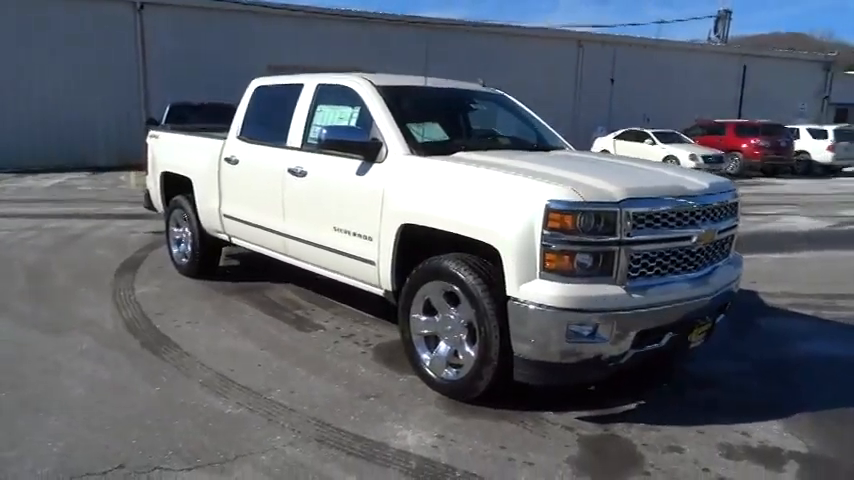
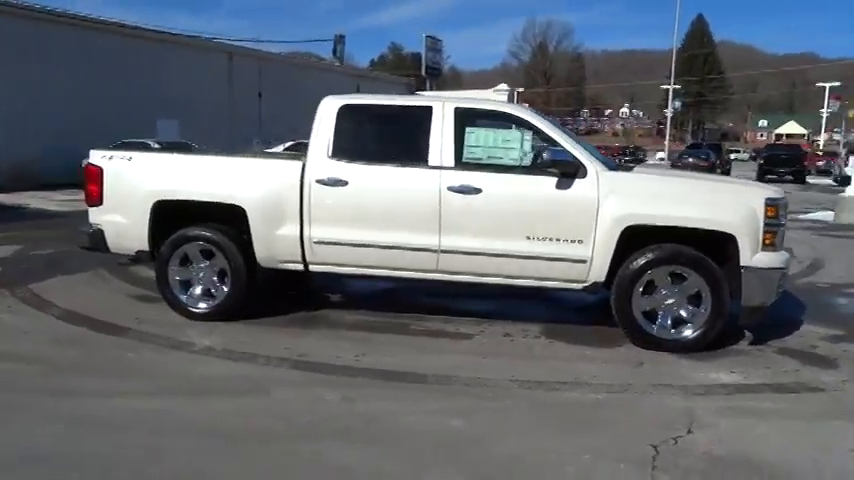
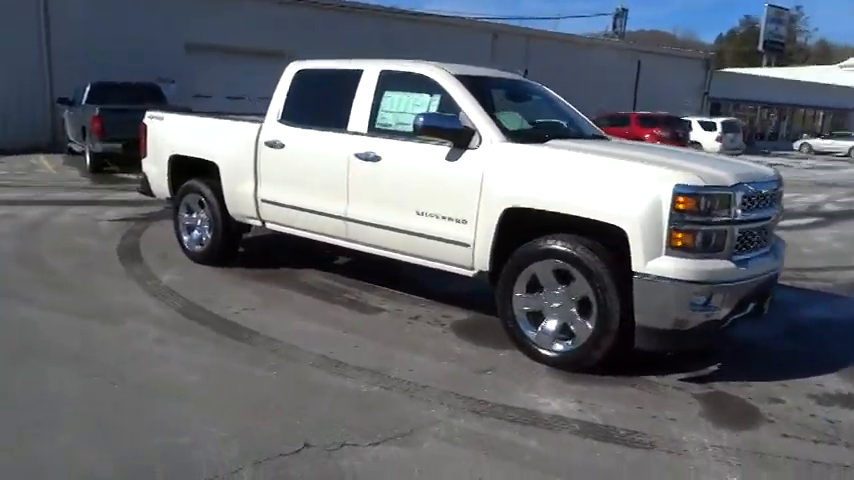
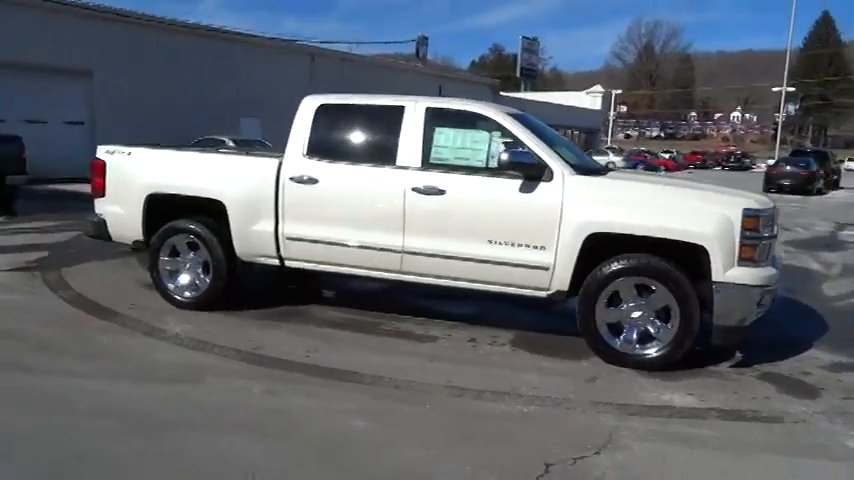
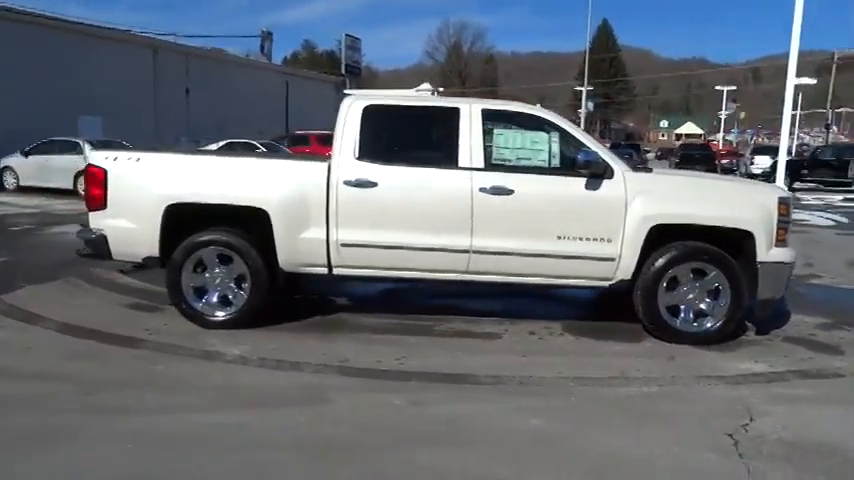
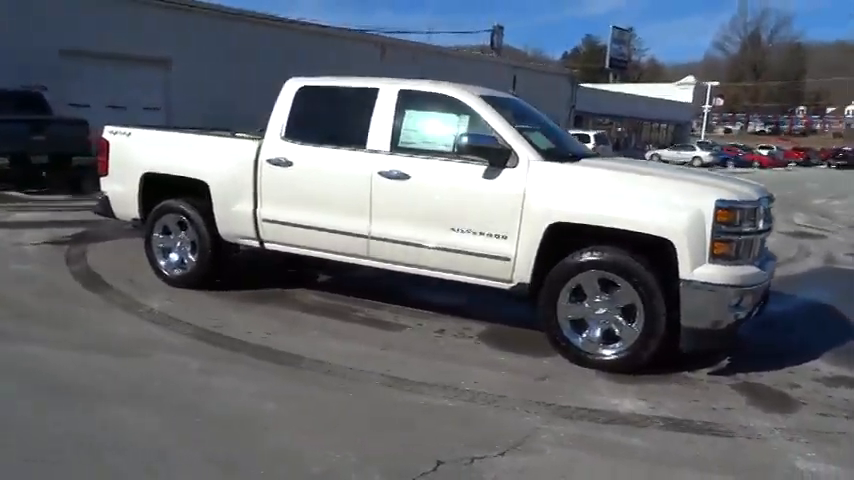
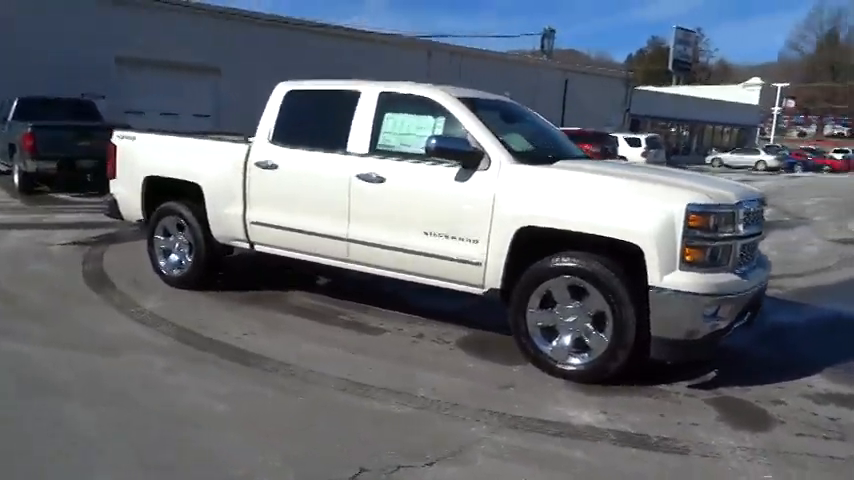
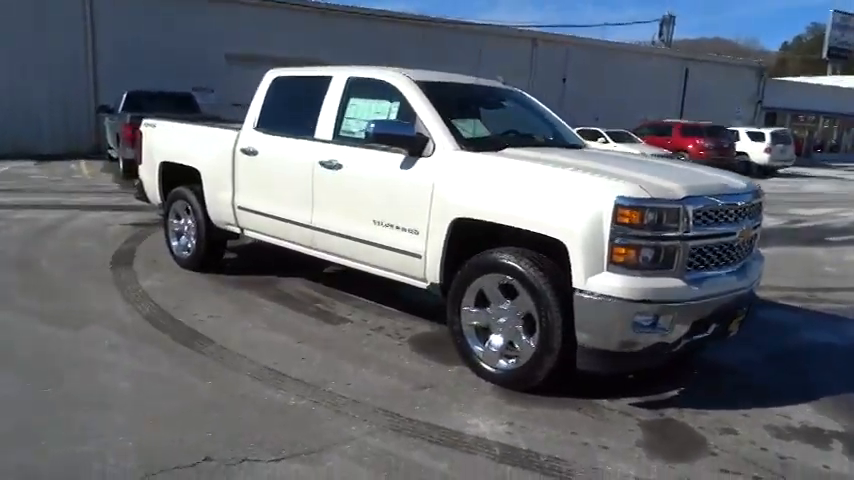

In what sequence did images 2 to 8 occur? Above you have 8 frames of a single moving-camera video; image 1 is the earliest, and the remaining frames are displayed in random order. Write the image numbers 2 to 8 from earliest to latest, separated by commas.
8, 3, 7, 6, 4, 2, 5
